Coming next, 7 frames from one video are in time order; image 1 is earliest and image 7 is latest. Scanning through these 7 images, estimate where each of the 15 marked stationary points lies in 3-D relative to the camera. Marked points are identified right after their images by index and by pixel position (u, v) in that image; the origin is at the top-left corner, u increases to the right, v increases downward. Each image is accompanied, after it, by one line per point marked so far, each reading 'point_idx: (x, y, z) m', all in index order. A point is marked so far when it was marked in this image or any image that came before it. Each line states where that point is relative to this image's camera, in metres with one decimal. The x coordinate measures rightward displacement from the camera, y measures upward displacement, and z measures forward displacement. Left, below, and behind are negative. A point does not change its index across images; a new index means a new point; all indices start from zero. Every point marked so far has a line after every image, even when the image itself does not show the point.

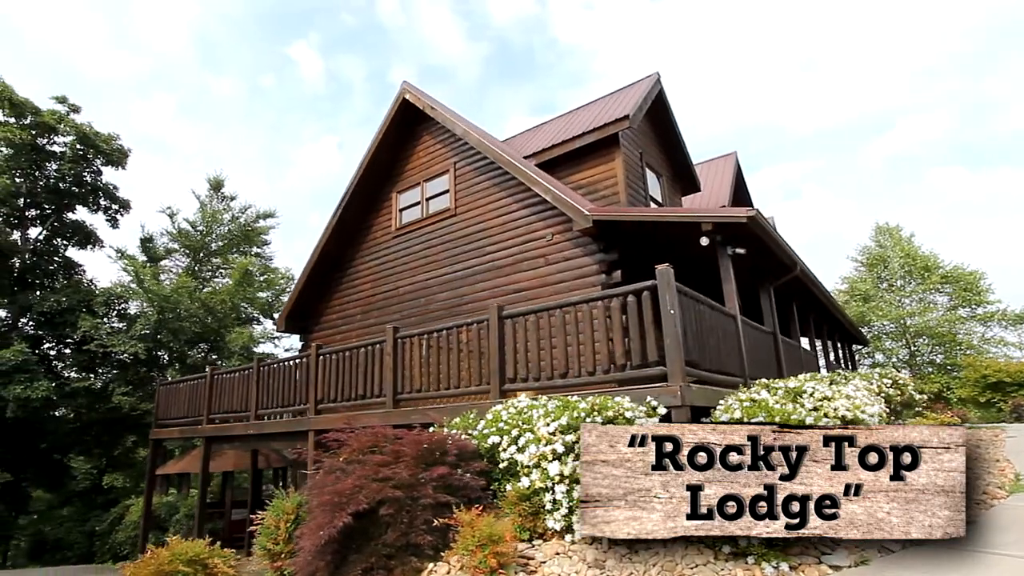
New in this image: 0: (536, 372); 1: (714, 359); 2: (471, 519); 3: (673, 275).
0: (+0.3, -1.1, +5.7) m
1: (+2.6, -0.9, +5.6) m
2: (-0.4, -1.7, +3.2) m
3: (+1.8, +0.1, +4.8) m
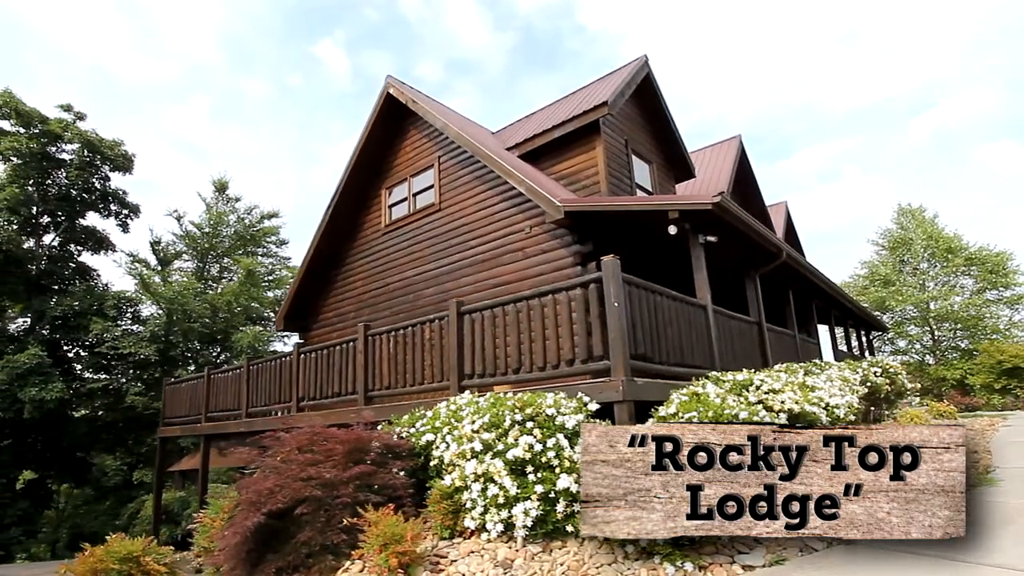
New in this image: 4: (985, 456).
0: (-0.3, -1.0, +5.6) m
1: (+2.0, -0.8, +5.5) m
2: (-1.0, -1.7, +3.2) m
3: (+1.1, +0.2, +4.7) m
4: (+5.6, -2.1, +5.2) m
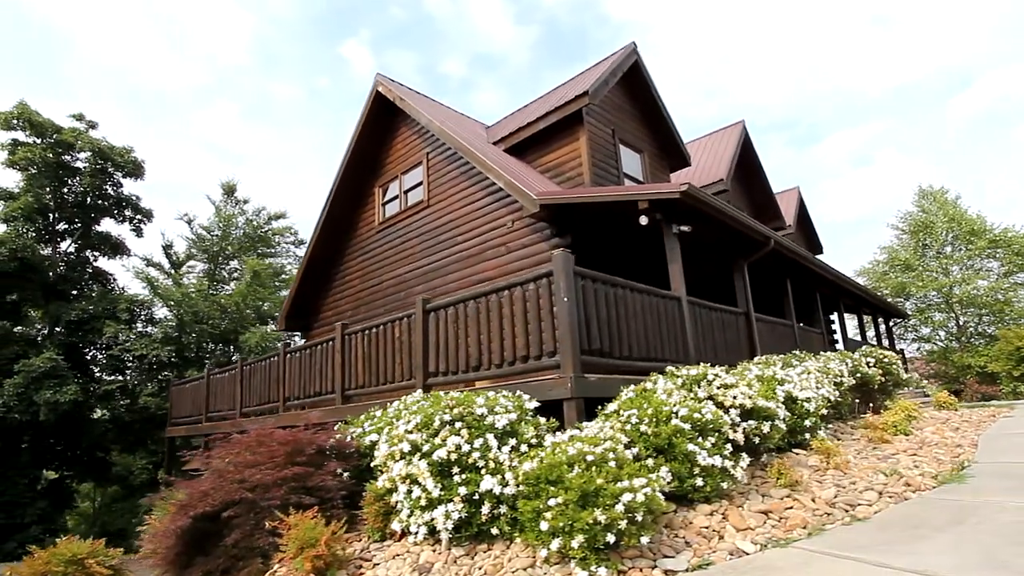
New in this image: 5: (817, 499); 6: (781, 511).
0: (-0.8, -1.0, +5.5) m
1: (+1.5, -0.7, +5.3) m
2: (-1.6, -1.7, +3.2) m
3: (+0.6, +0.3, +4.6) m
4: (+5.1, -1.9, +4.9) m
5: (+2.5, -1.7, +3.5) m
6: (+2.1, -1.7, +3.3) m
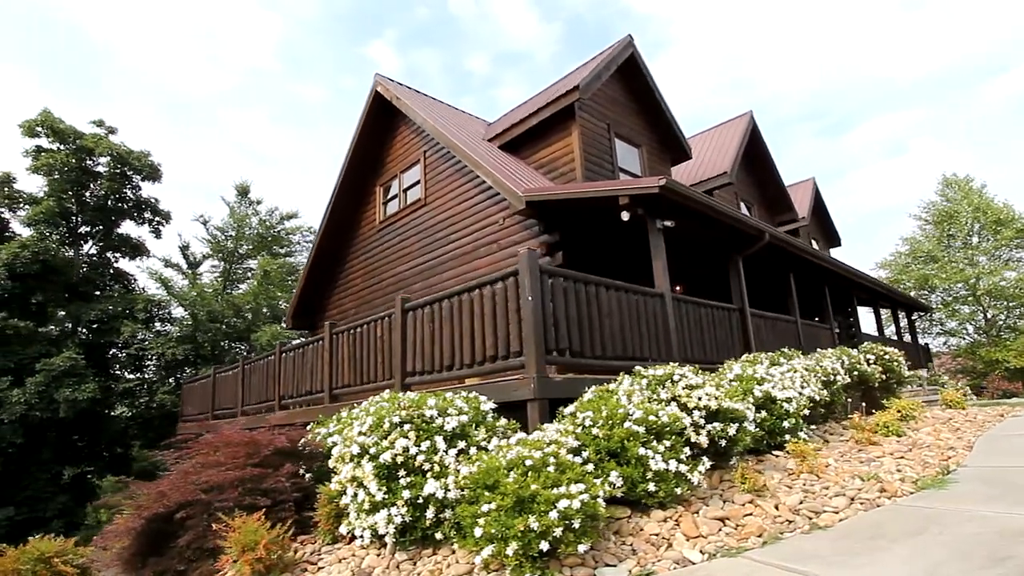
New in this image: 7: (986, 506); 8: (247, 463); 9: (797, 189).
0: (-1.1, -1.0, +5.5) m
1: (+1.2, -0.7, +5.2) m
2: (-2.0, -1.8, +3.2) m
3: (+0.2, +0.3, +4.5) m
4: (+4.8, -1.9, +4.7) m
5: (+2.1, -1.7, +3.4) m
6: (+1.7, -1.7, +3.2) m
7: (+3.5, -1.6, +3.2) m
8: (-2.6, -1.7, +4.1) m
9: (+13.1, +4.5, +19.5) m
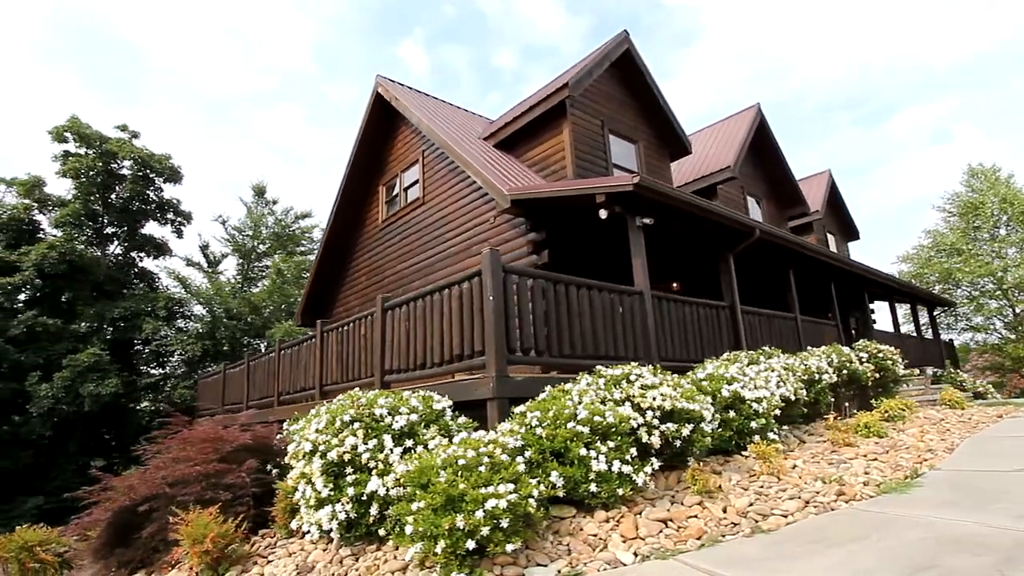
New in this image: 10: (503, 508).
0: (-1.4, -1.0, +5.6) m
1: (+0.9, -0.7, +5.2) m
2: (-2.4, -1.8, +3.4) m
3: (-0.2, +0.3, +4.5) m
4: (+4.4, -1.8, +4.5) m
5: (+1.7, -1.7, +3.4) m
6: (+1.3, -1.7, +3.2) m
7: (+3.1, -1.6, +3.1) m
8: (-3.0, -1.7, +4.3) m
9: (+13.3, +4.7, +18.9) m
10: (-0.1, -1.4, +2.8) m
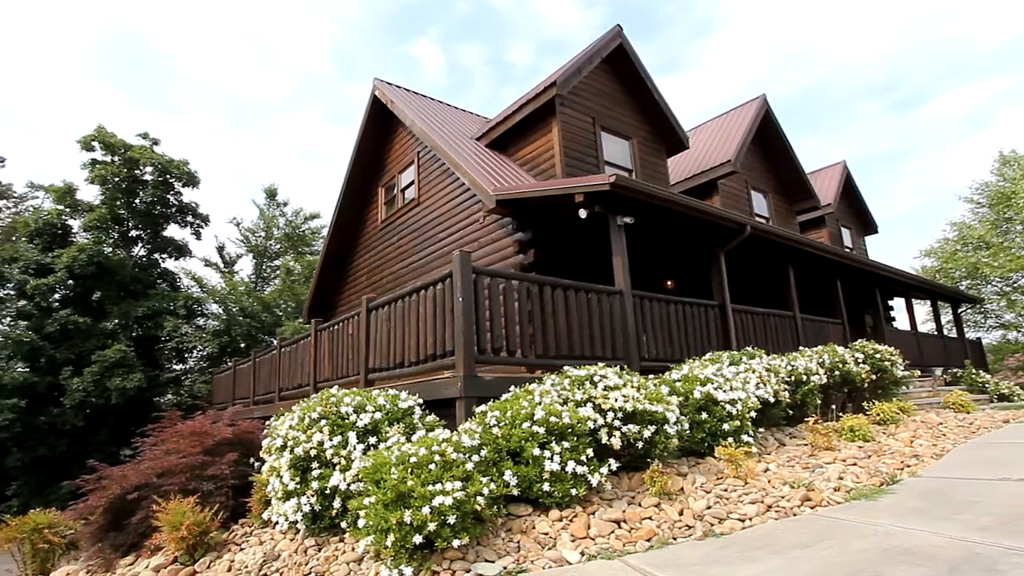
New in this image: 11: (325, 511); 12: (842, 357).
0: (-1.7, -1.0, +5.7) m
1: (+0.6, -0.7, +5.2) m
2: (-2.8, -1.8, +3.5) m
3: (-0.5, +0.3, +4.5) m
4: (+4.1, -1.8, +4.4) m
5: (+1.4, -1.7, +3.3) m
6: (+0.9, -1.7, +3.2) m
7: (+2.7, -1.6, +3.0) m
8: (-3.3, -1.7, +4.4) m
9: (+13.4, +4.9, +18.5) m
10: (-0.4, -1.4, +2.8) m
11: (-1.5, -1.8, +3.4) m
12: (+5.1, -1.1, +6.6) m
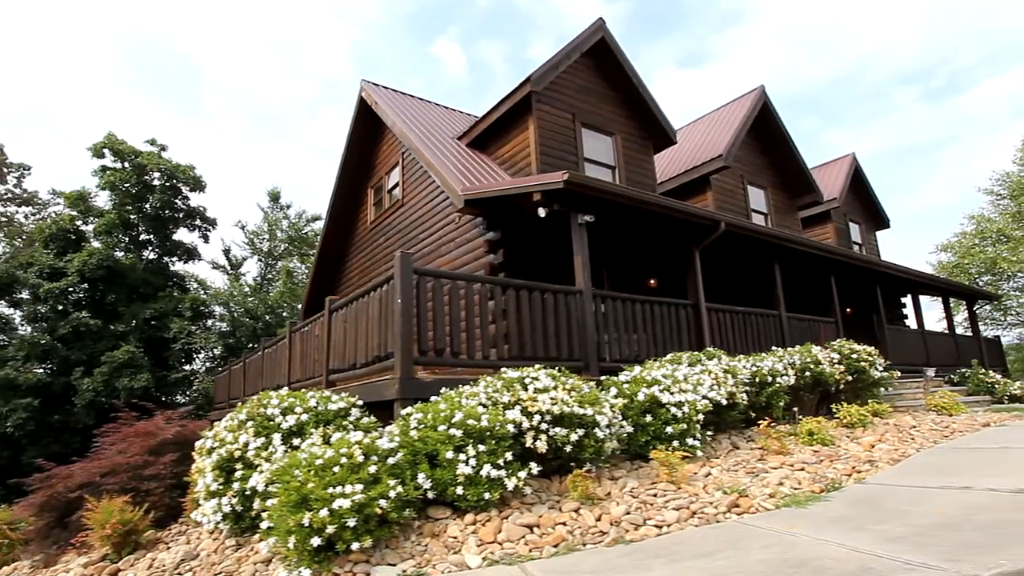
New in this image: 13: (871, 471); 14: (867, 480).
0: (-2.3, -1.0, +5.7) m
1: (0.0, -0.7, +5.2) m
2: (-3.4, -1.9, +3.5) m
3: (-1.1, +0.3, +4.5) m
4: (+3.5, -1.8, +4.3) m
5: (+0.7, -1.7, +3.3) m
6: (+0.3, -1.7, +3.2) m
7: (+2.1, -1.6, +2.9) m
8: (-3.9, -1.8, +4.5) m
9: (+13.1, +5.0, +18.1) m
10: (-1.1, -1.4, +2.8) m
11: (-2.2, -1.8, +3.4) m
12: (+4.5, -1.0, +6.4) m
13: (+3.6, -1.8, +4.3) m
14: (+3.5, -1.8, +4.2) m
